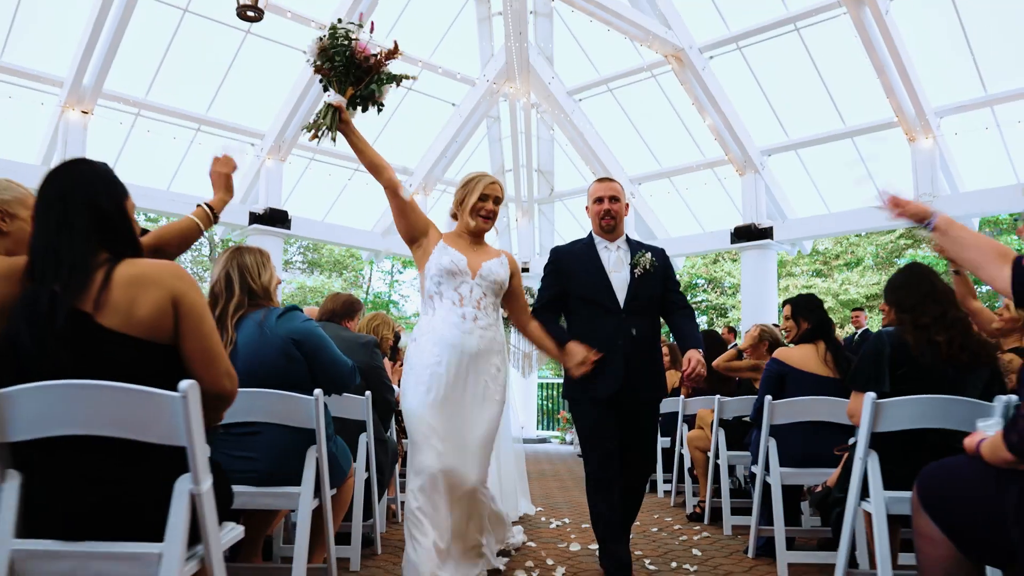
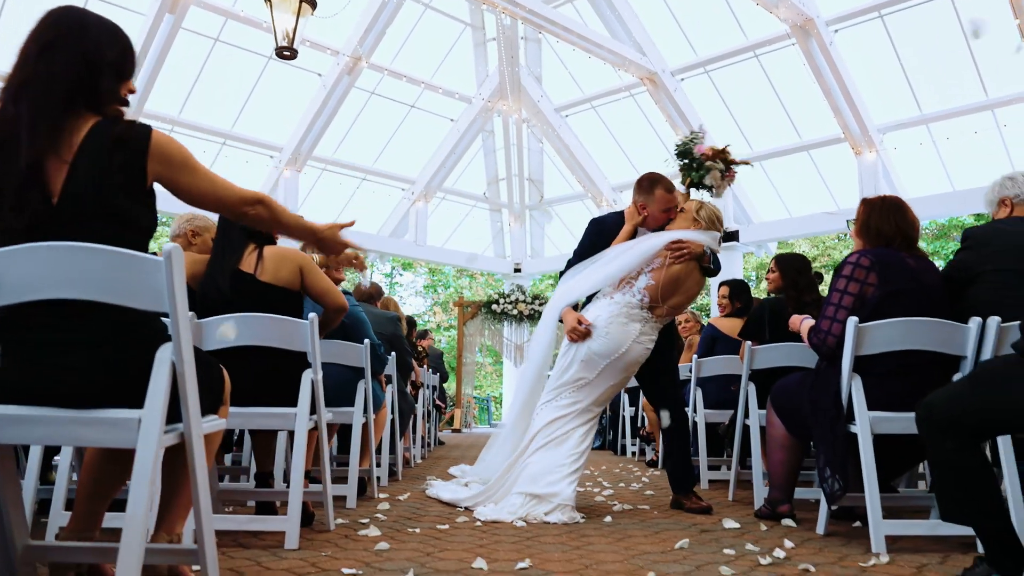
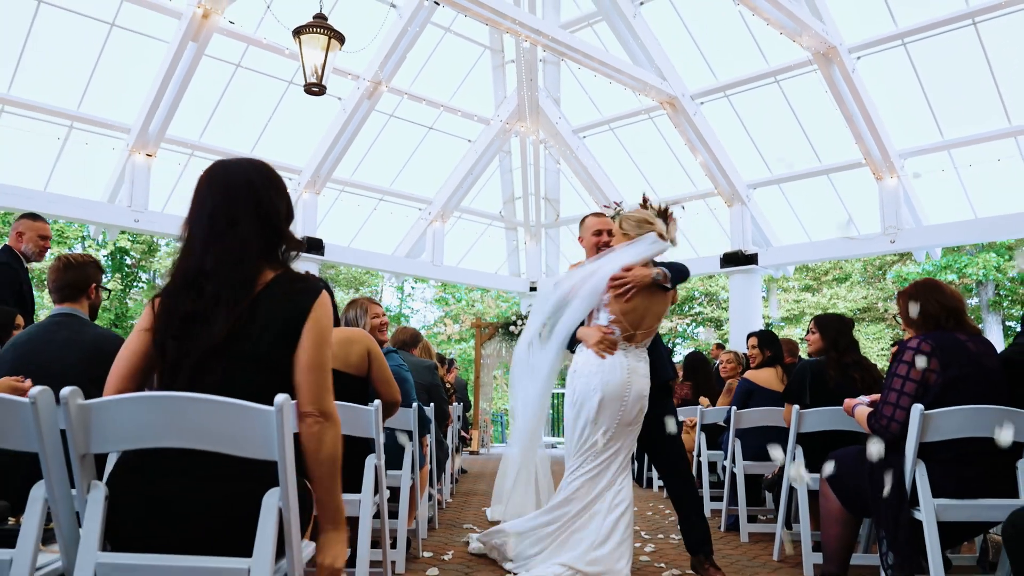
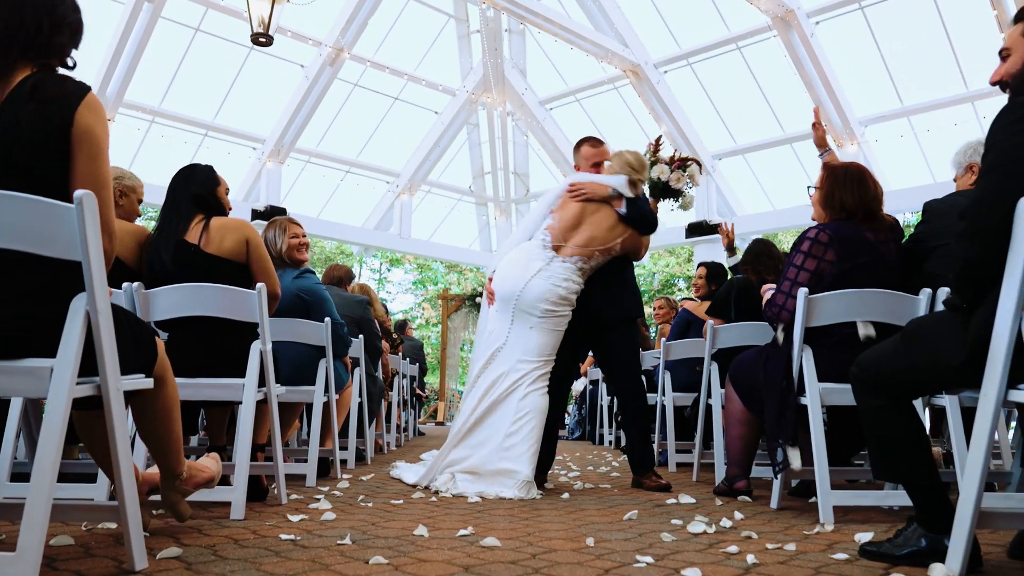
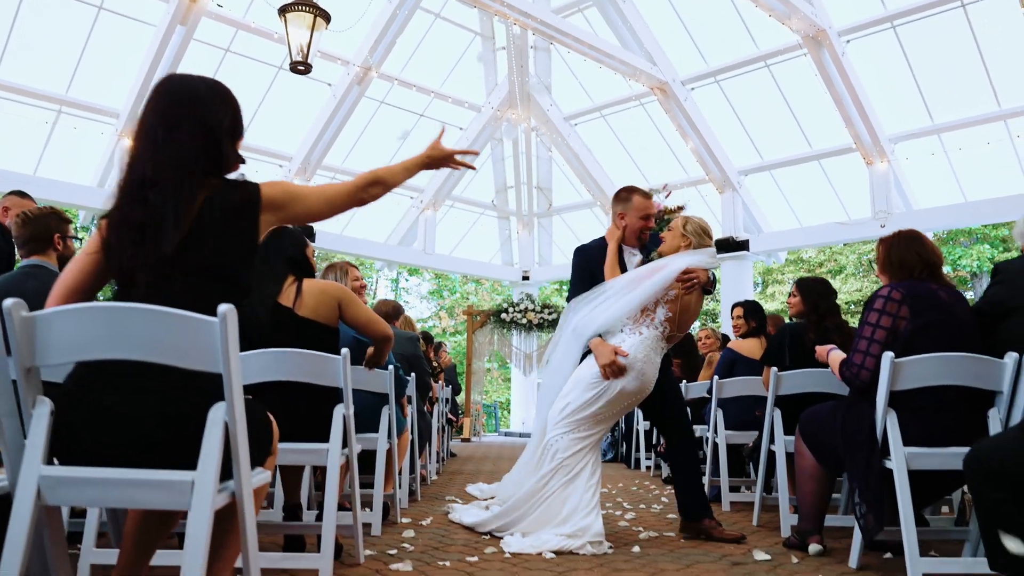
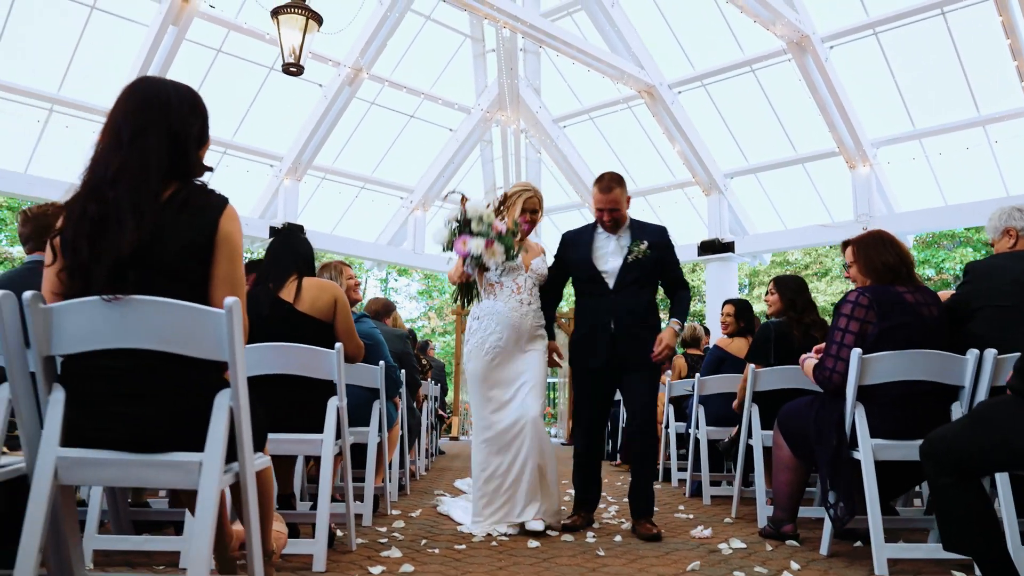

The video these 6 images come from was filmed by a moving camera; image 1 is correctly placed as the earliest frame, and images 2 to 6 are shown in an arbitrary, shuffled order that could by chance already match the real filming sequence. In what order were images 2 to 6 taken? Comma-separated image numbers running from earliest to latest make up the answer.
3, 5, 2, 4, 6
